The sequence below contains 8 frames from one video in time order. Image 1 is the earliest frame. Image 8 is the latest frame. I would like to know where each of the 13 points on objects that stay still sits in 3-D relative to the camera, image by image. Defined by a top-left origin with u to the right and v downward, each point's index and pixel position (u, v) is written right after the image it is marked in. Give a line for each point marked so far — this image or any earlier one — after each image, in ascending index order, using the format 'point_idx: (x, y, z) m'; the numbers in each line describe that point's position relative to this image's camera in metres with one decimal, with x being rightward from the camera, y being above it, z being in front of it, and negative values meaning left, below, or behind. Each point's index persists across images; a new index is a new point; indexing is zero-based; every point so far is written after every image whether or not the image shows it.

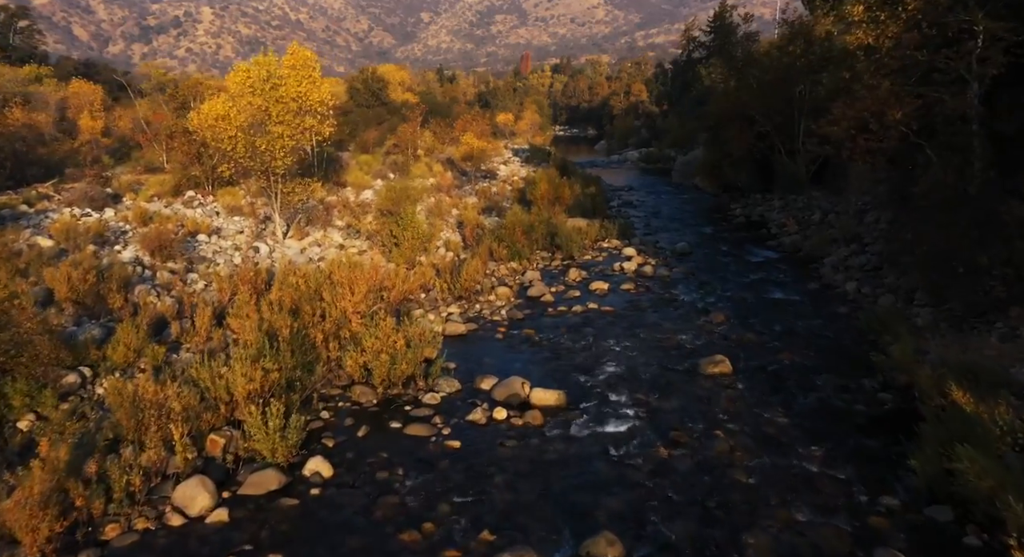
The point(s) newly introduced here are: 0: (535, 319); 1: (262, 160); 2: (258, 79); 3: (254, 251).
0: (+0.4, -0.8, +15.4) m
1: (-6.5, +3.0, +19.1) m
2: (-6.4, +5.0, +18.7) m
3: (-6.4, +0.7, +18.2) m
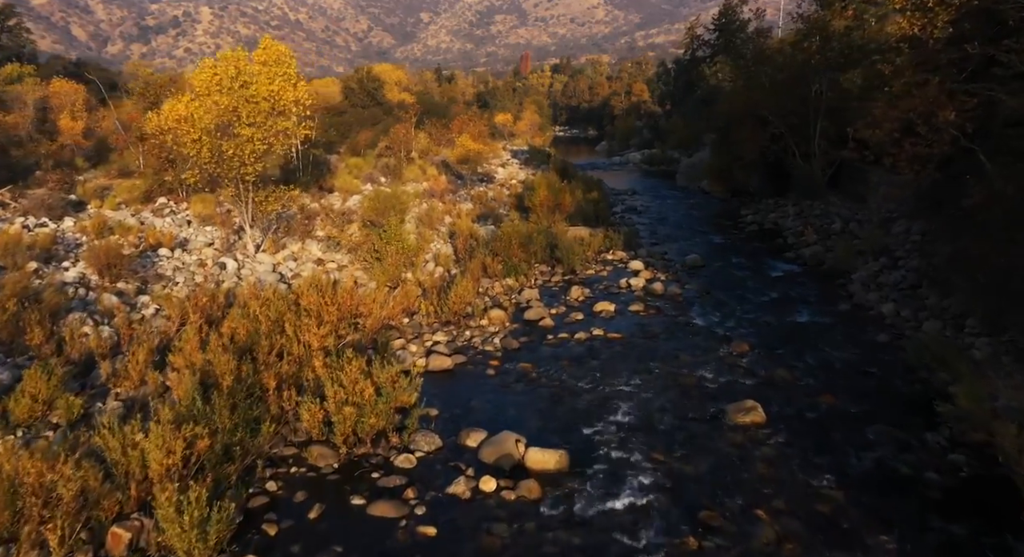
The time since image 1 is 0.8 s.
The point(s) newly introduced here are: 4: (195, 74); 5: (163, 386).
0: (+0.3, -1.3, +13.5) m
1: (-6.6, +2.6, +17.2) m
2: (-6.5, +4.6, +16.8) m
3: (-6.5, +0.3, +16.4) m
4: (-7.1, +4.6, +16.8) m
5: (-4.8, -1.5, +10.1) m
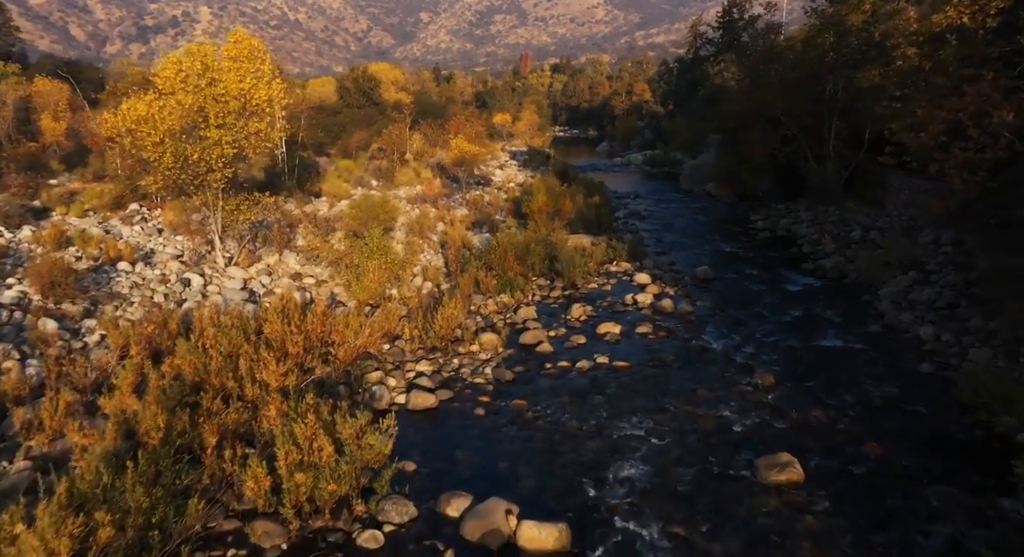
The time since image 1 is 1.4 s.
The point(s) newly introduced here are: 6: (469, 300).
0: (+0.2, -1.6, +11.9) m
1: (-6.7, +2.3, +15.6) m
2: (-6.6, +4.2, +15.3) m
3: (-6.6, -0.1, +14.8) m
4: (-7.2, +4.3, +15.2) m
5: (-4.9, -1.8, +8.5) m
6: (-0.9, -0.5, +15.9) m
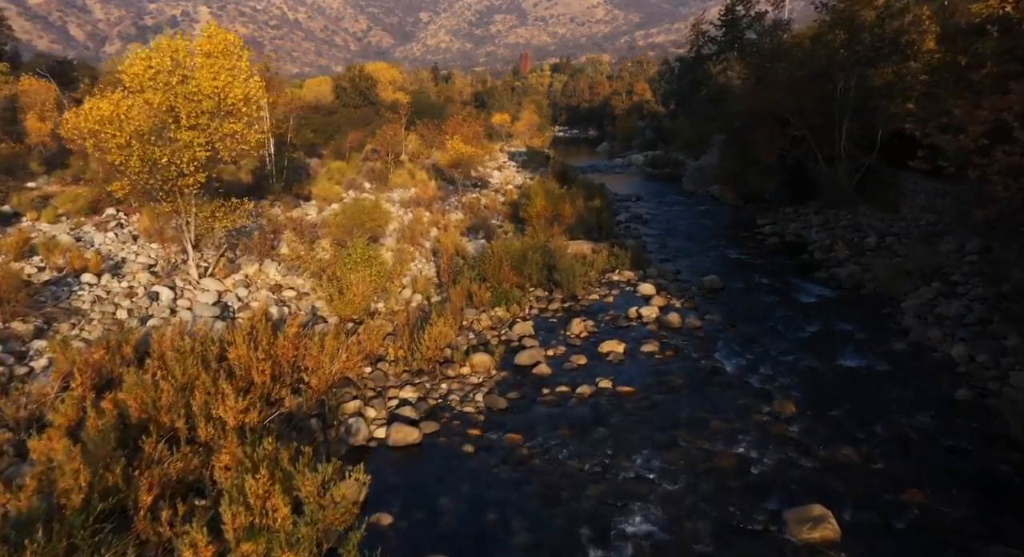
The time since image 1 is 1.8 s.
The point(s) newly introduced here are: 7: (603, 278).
0: (+0.1, -1.9, +10.8) m
1: (-6.8, +2.0, +14.5) m
2: (-6.7, +4.0, +14.1) m
3: (-6.7, -0.3, +13.6) m
4: (-7.3, +4.0, +14.1) m
5: (-5.0, -2.1, +7.4) m
6: (-1.0, -0.7, +14.8) m
7: (+2.4, 0.0, +19.2) m
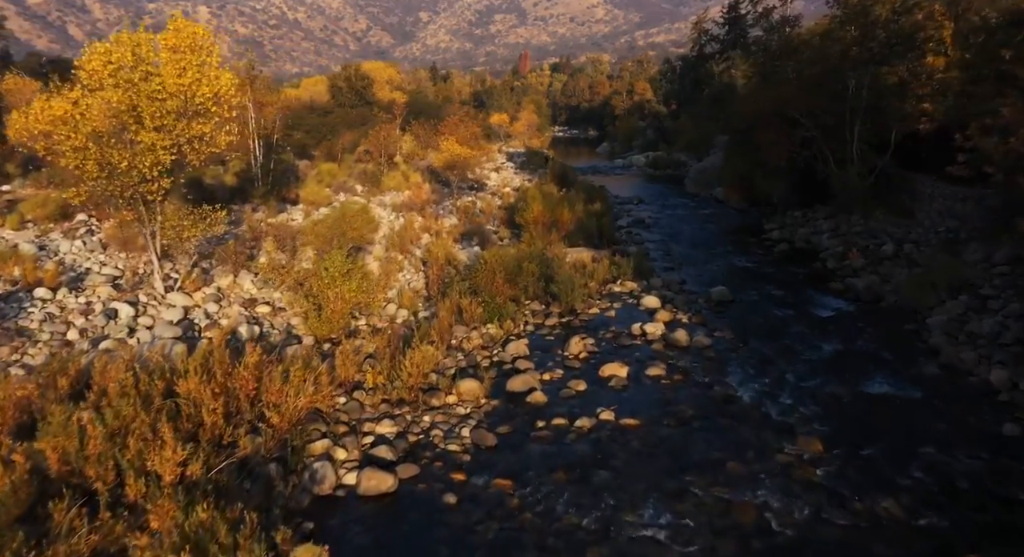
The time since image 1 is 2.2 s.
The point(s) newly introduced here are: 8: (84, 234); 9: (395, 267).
0: (0.0, -2.1, +9.6) m
1: (-6.9, +1.7, +13.3) m
2: (-6.8, +3.7, +12.9) m
3: (-6.8, -0.6, +12.4) m
4: (-7.5, +3.7, +12.8) m
5: (-5.1, -2.4, +6.1) m
6: (-1.1, -1.0, +13.5) m
7: (+2.2, -0.3, +18.0) m
8: (-10.5, +1.1, +18.1) m
9: (-2.8, +0.3, +17.7) m
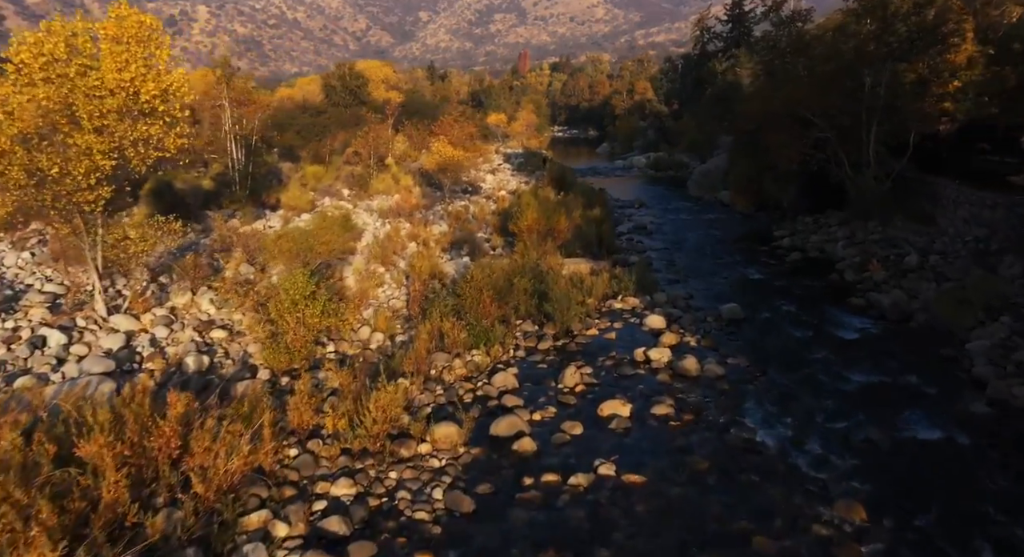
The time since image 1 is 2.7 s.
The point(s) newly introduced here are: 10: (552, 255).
0: (-0.2, -2.5, +8.0) m
1: (-7.2, +1.4, +11.7) m
2: (-7.0, +3.4, +11.3) m
3: (-7.0, -1.0, +10.9) m
4: (-7.7, +3.4, +11.3) m
5: (-5.3, -2.7, +4.6) m
6: (-1.3, -1.3, +12.0) m
7: (+2.0, -0.6, +16.4) m
8: (-10.7, +0.7, +16.5) m
9: (-3.0, -0.1, +16.1) m
10: (+1.0, +0.7, +19.5) m
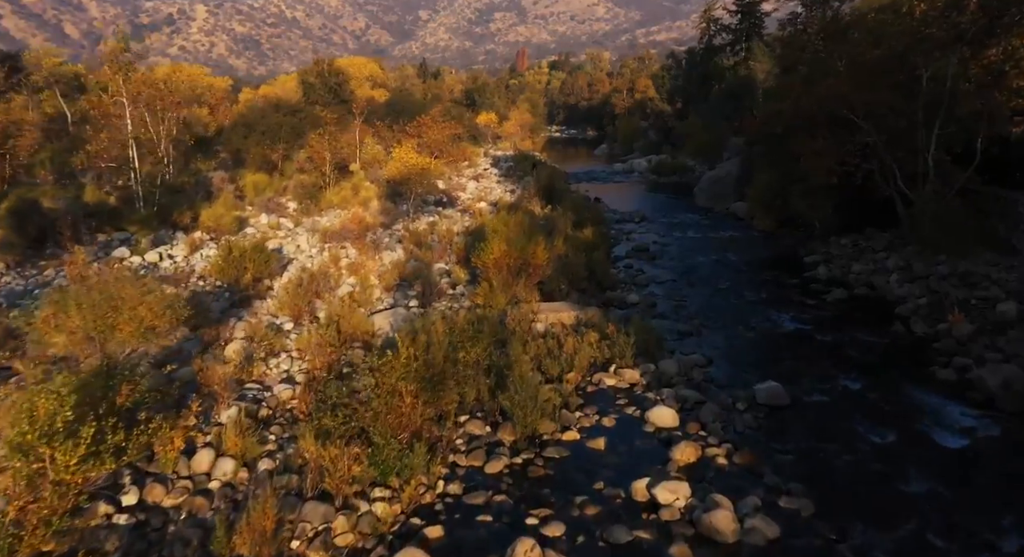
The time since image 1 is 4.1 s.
0: (-1.0, -3.5, +3.2) m
1: (-8.0, +0.4, +6.9) m
2: (-7.8, +2.3, +6.6) m
3: (-7.8, -2.0, +6.1) m
4: (-8.5, +2.4, +6.5) m
5: (-6.1, -3.8, -0.2) m
6: (-2.2, -2.4, +7.2) m
7: (+1.2, -1.6, +11.6) m
8: (-11.5, -0.3, +11.8) m
9: (-3.8, -1.1, +11.4) m
10: (+0.2, -0.4, +14.7) m
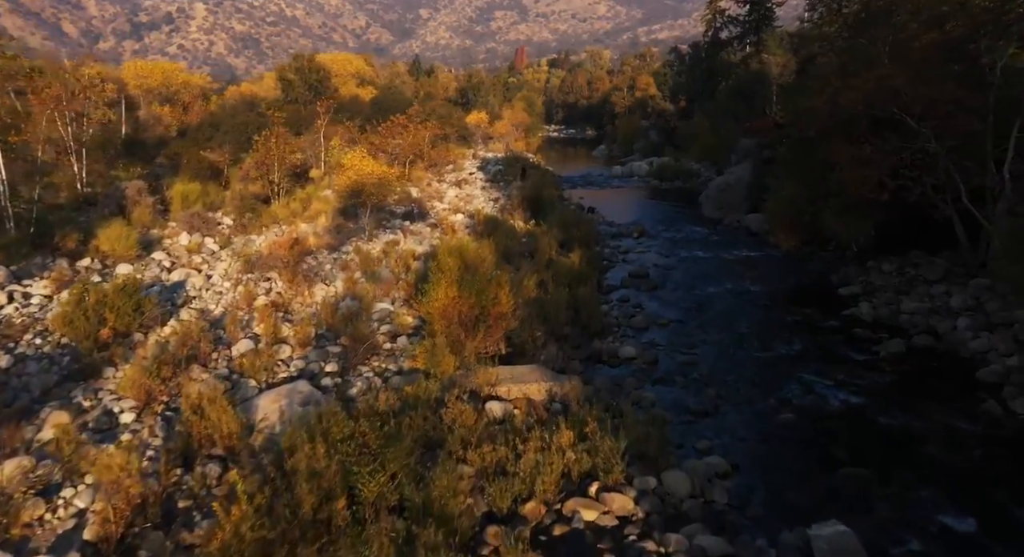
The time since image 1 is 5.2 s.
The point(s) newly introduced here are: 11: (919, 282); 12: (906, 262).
0: (-1.8, -4.4, -0.8) m
1: (-8.7, -0.5, +2.9) m
2: (-8.6, +1.5, +2.6) m
3: (-8.6, -2.8, +2.1) m
4: (-9.2, +1.5, +2.5) m
5: (-6.9, -4.6, -4.2) m
6: (-2.9, -3.2, +3.2) m
7: (+0.5, -2.5, +7.6) m
8: (-12.3, -1.1, +7.8) m
9: (-4.6, -2.0, +7.4) m
10: (-0.5, -1.2, +10.7) m
11: (+9.0, -0.1, +16.0) m
12: (+9.3, +0.4, +17.6) m
